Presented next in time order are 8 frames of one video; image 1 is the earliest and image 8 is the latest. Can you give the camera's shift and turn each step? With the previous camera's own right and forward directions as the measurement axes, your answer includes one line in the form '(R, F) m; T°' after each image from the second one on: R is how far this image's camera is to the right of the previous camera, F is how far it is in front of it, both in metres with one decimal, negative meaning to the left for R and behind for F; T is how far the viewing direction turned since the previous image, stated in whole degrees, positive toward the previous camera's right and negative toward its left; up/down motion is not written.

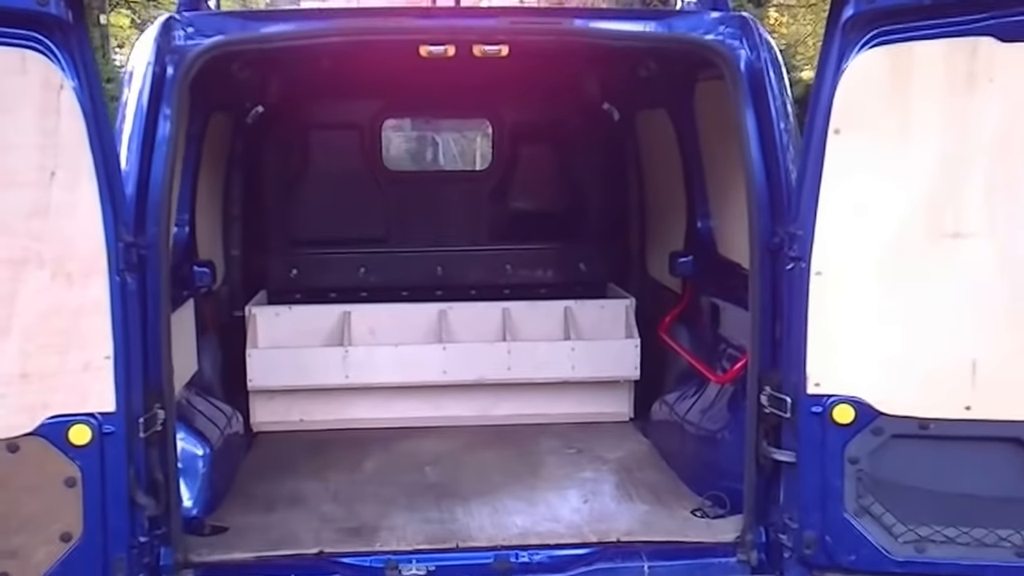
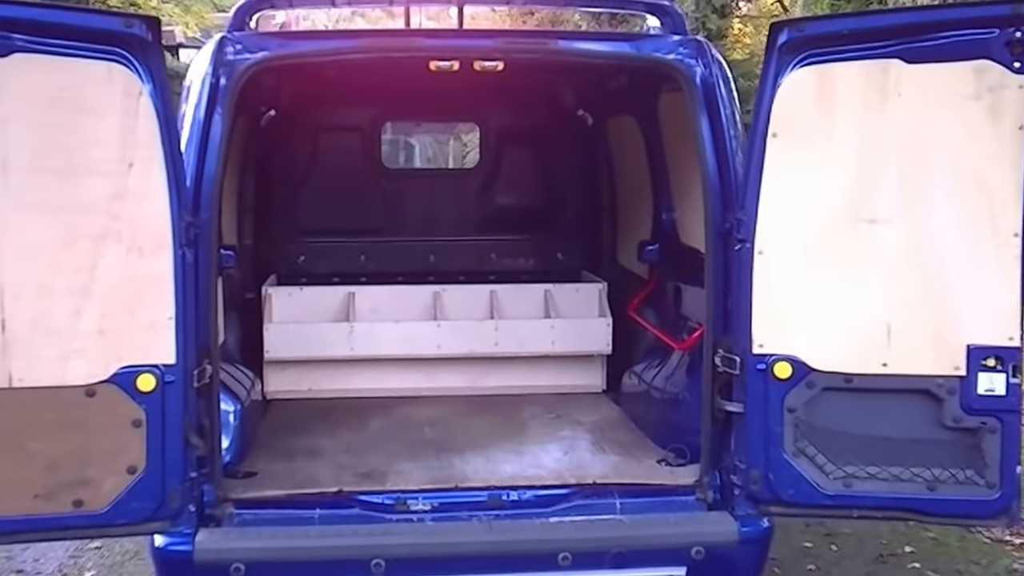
(-0.1, -0.4) m; +2°
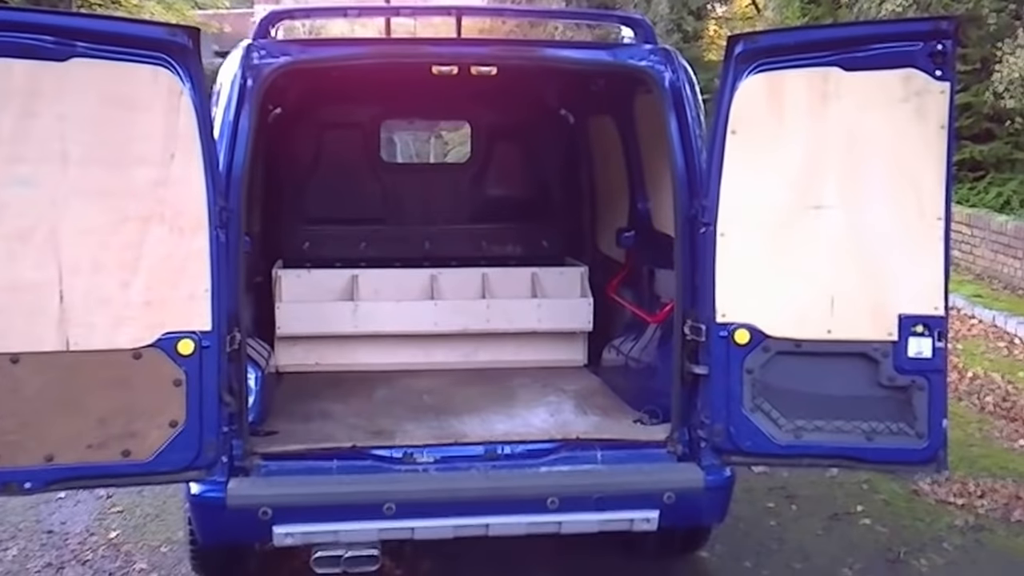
(0.0, -0.4) m; +1°
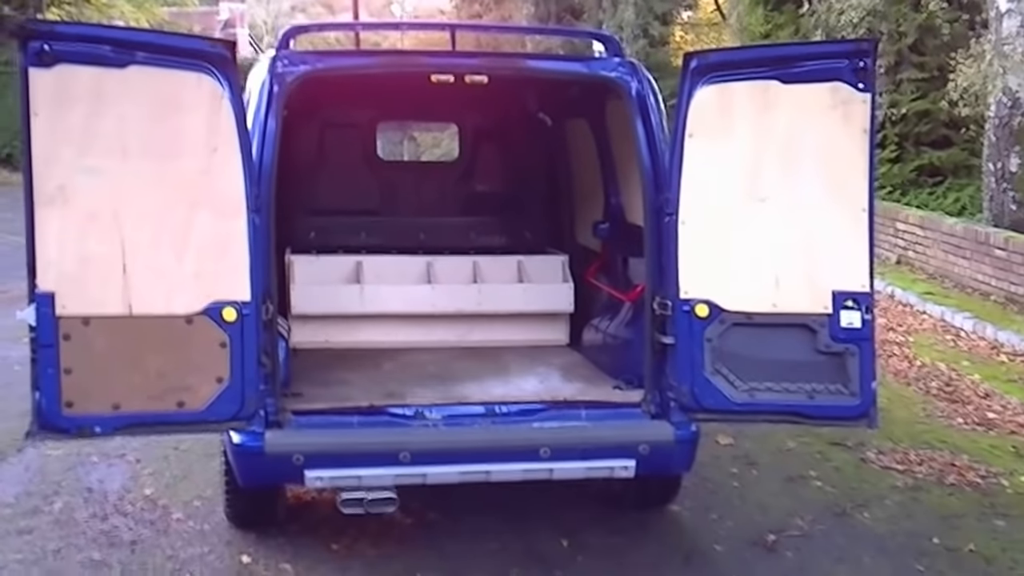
(-0.1, -0.5) m; +2°
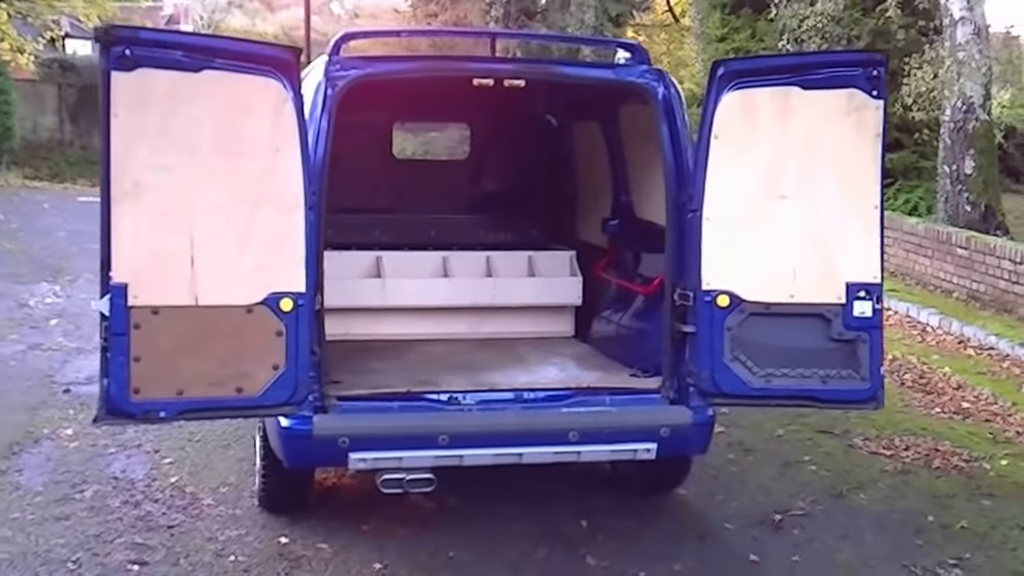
(-0.3, -0.2) m; +3°
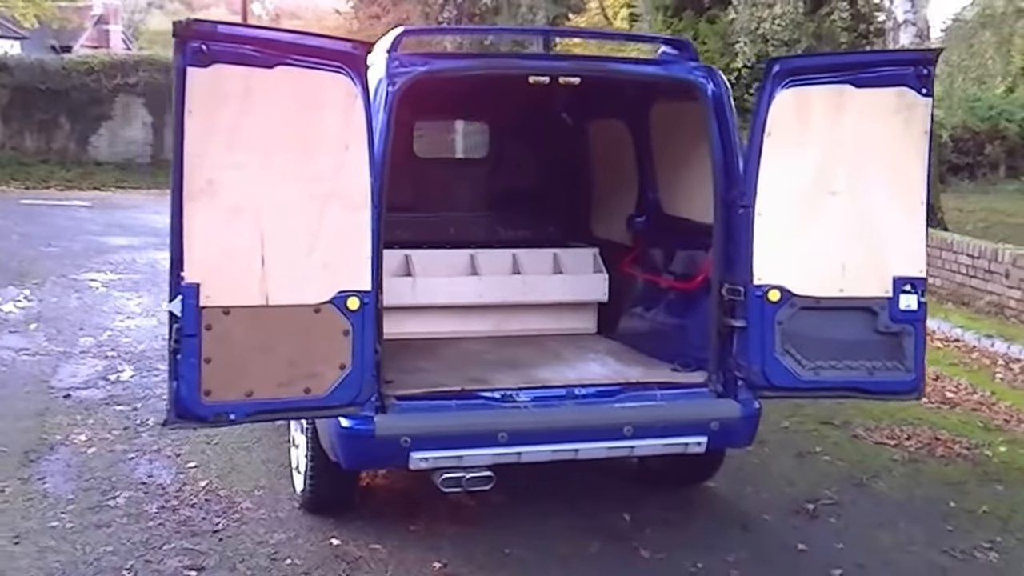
(-0.5, 0.0) m; +3°
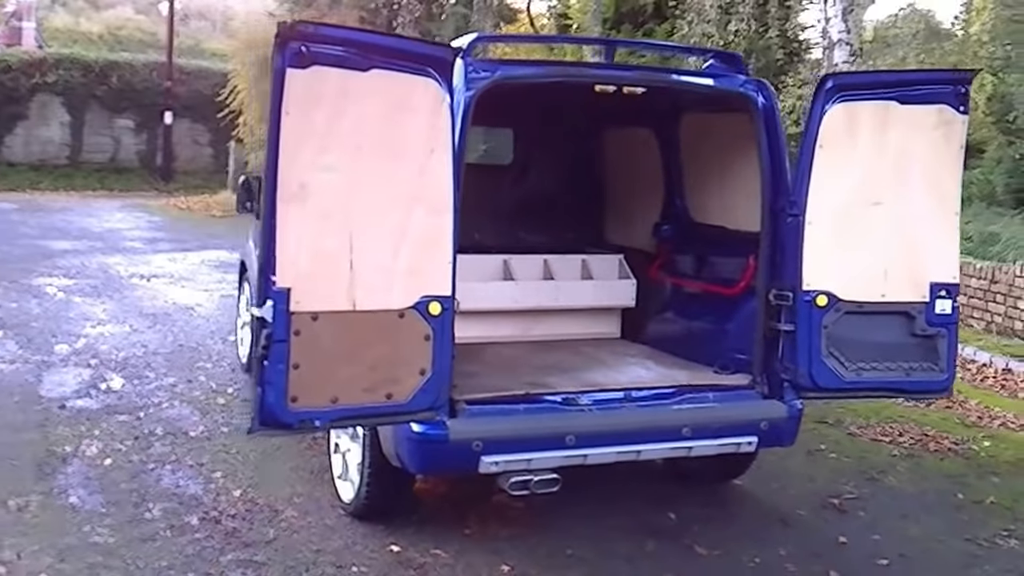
(-0.6, 0.0) m; +4°
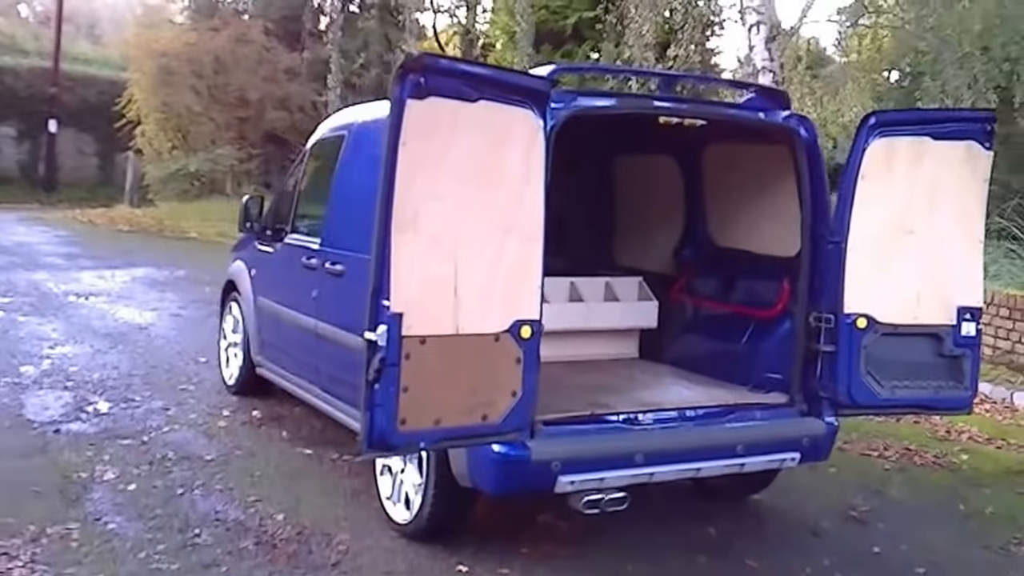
(-0.7, -0.1) m; +6°
